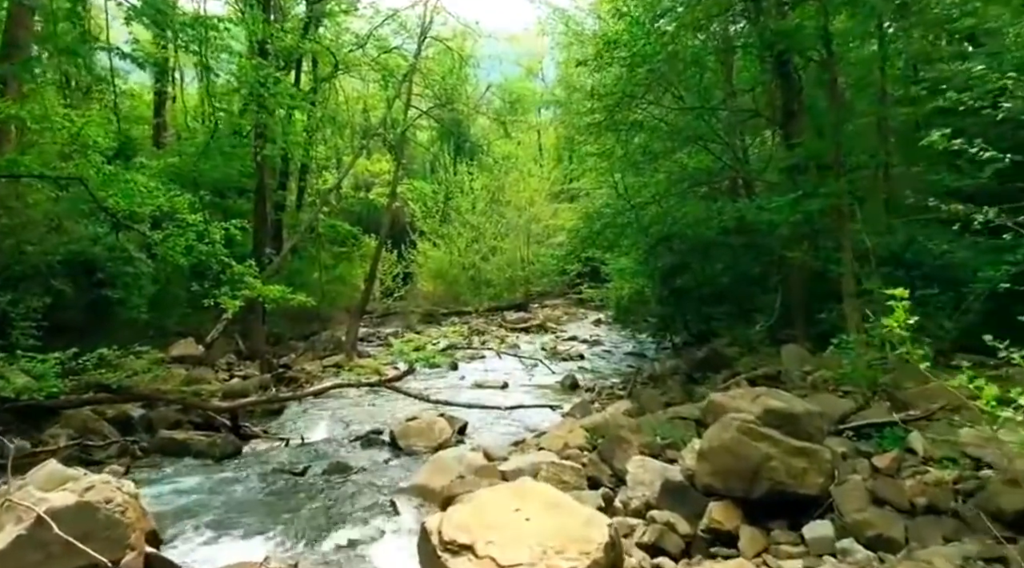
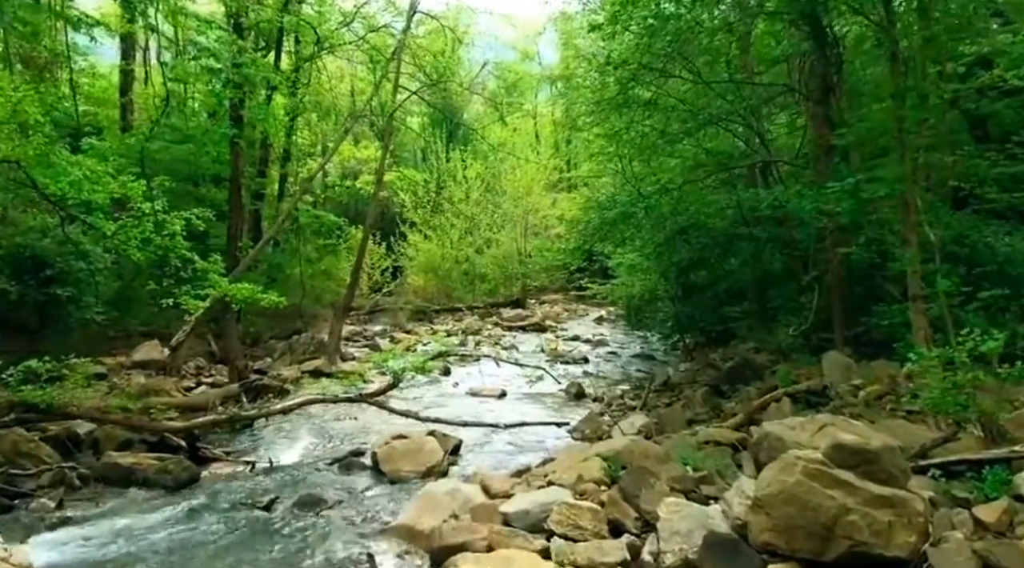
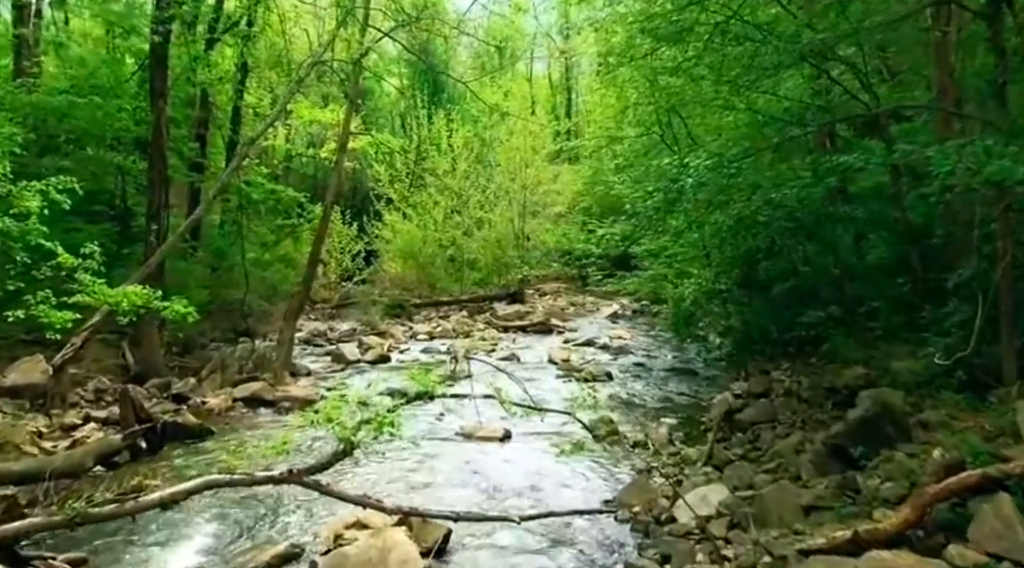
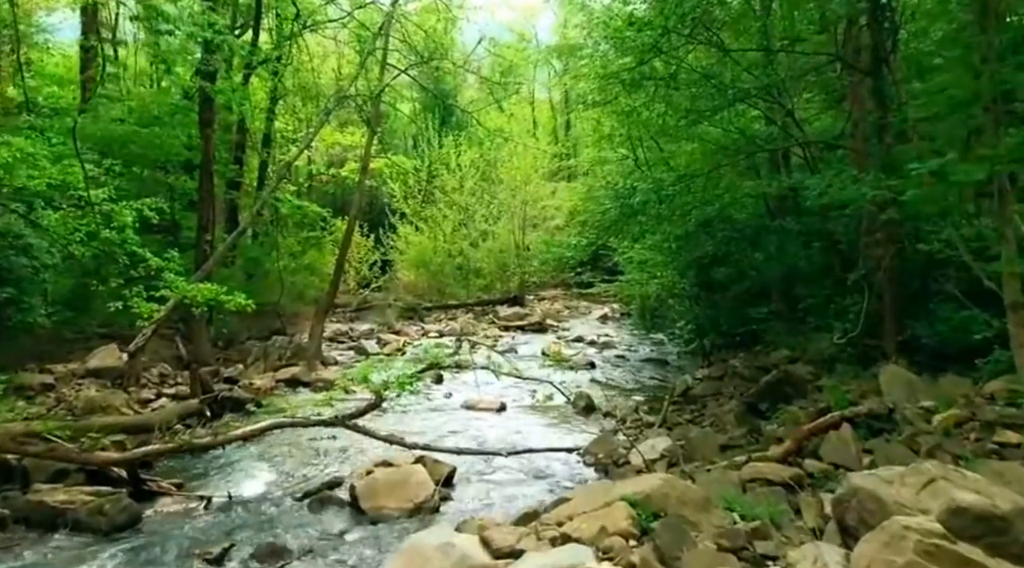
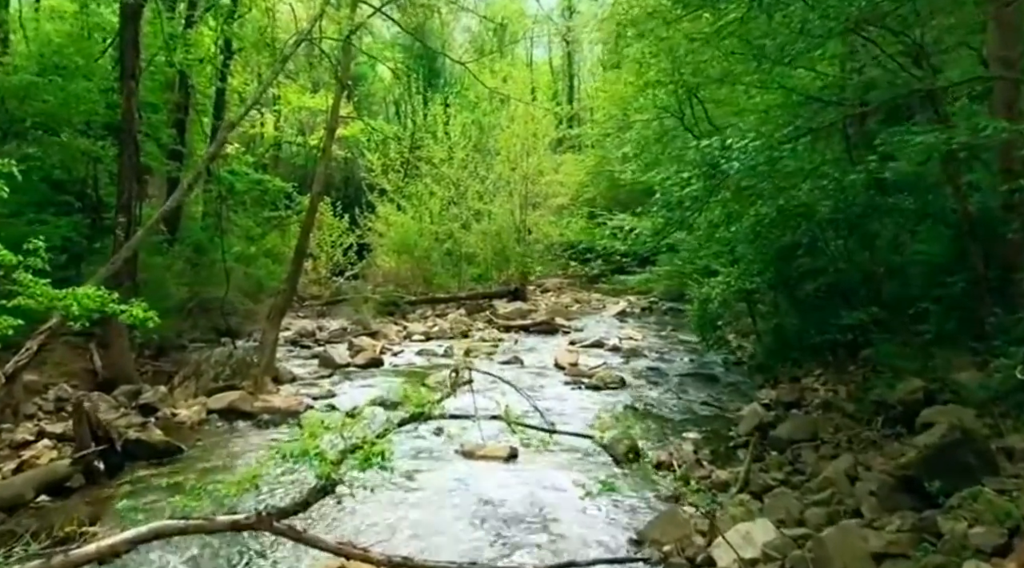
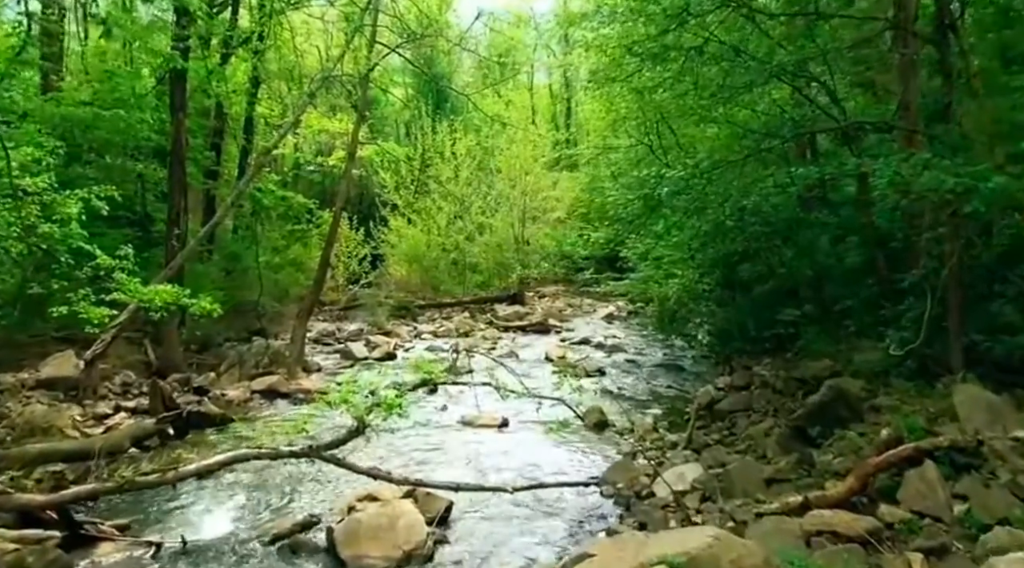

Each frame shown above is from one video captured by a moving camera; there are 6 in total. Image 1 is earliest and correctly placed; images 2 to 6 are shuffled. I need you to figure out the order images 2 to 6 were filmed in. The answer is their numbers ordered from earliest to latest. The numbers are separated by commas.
2, 4, 6, 3, 5
